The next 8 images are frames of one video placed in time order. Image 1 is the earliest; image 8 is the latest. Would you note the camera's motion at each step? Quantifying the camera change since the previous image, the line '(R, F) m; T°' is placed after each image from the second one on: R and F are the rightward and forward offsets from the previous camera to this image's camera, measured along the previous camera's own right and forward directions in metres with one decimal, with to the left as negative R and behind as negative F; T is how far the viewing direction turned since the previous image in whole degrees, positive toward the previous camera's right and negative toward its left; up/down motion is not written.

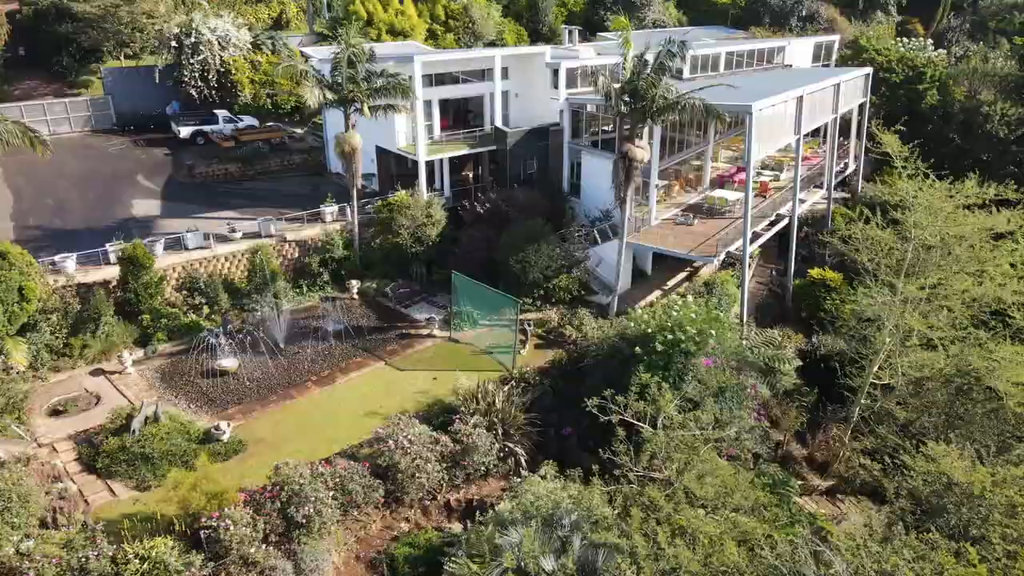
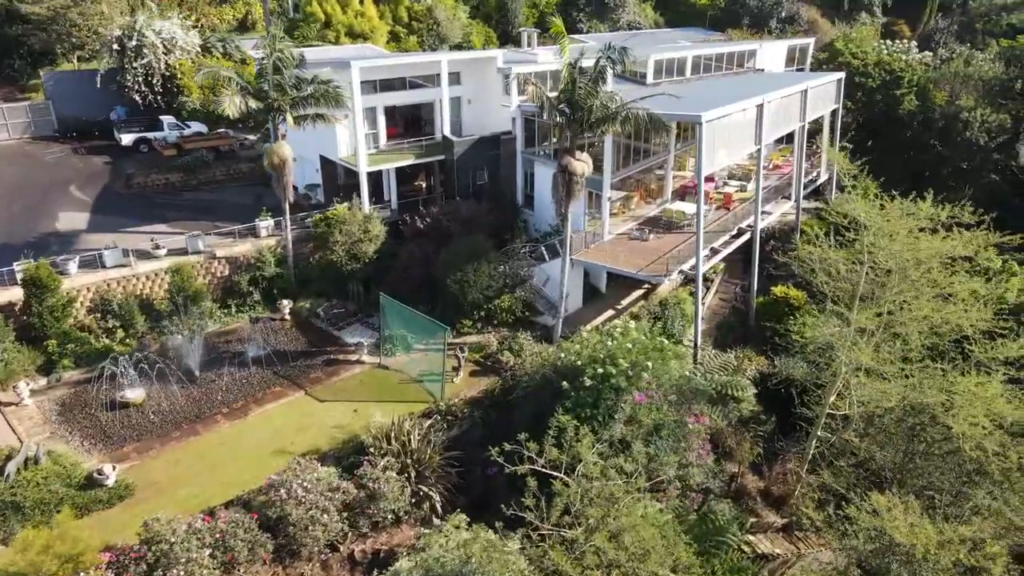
(+2.7, +1.5) m; 0°
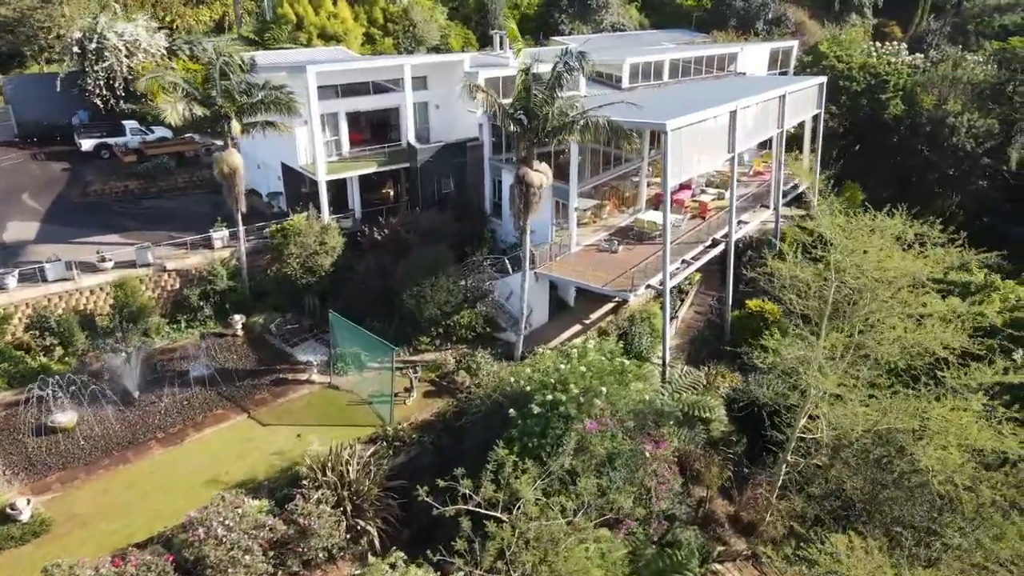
(+1.7, +1.0) m; 0°
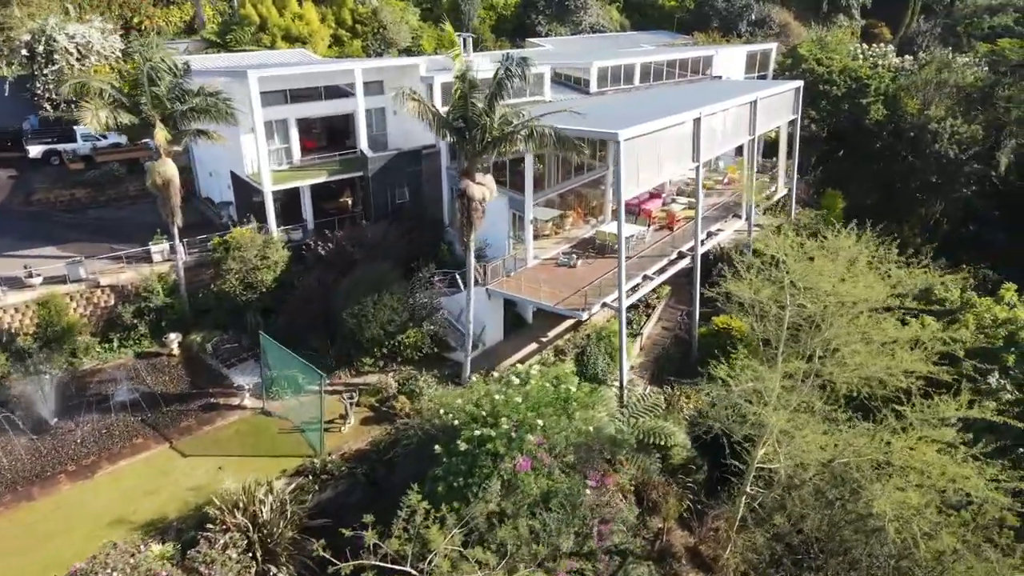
(+2.0, +1.2) m; 0°
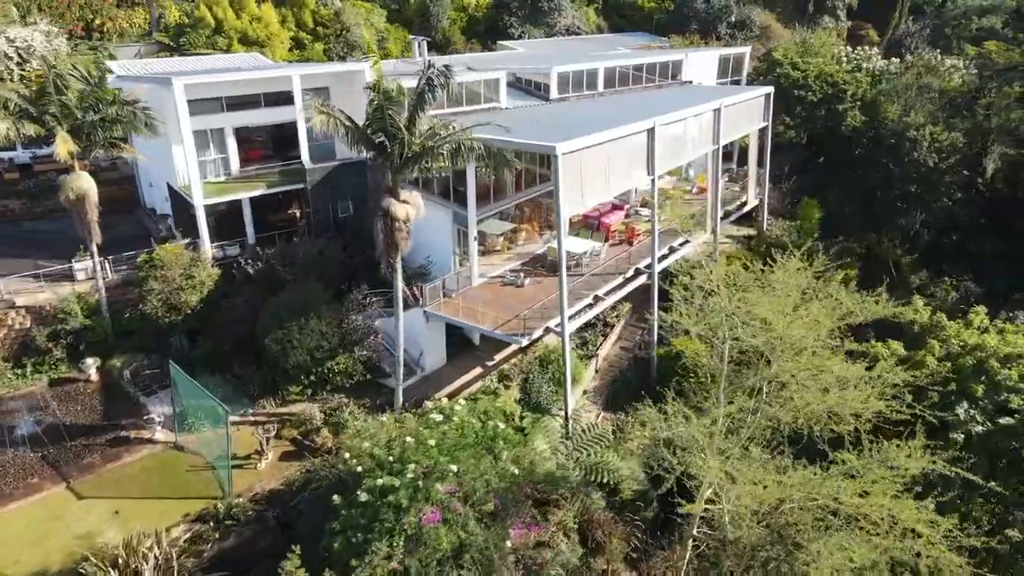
(+2.3, +1.4) m; 0°
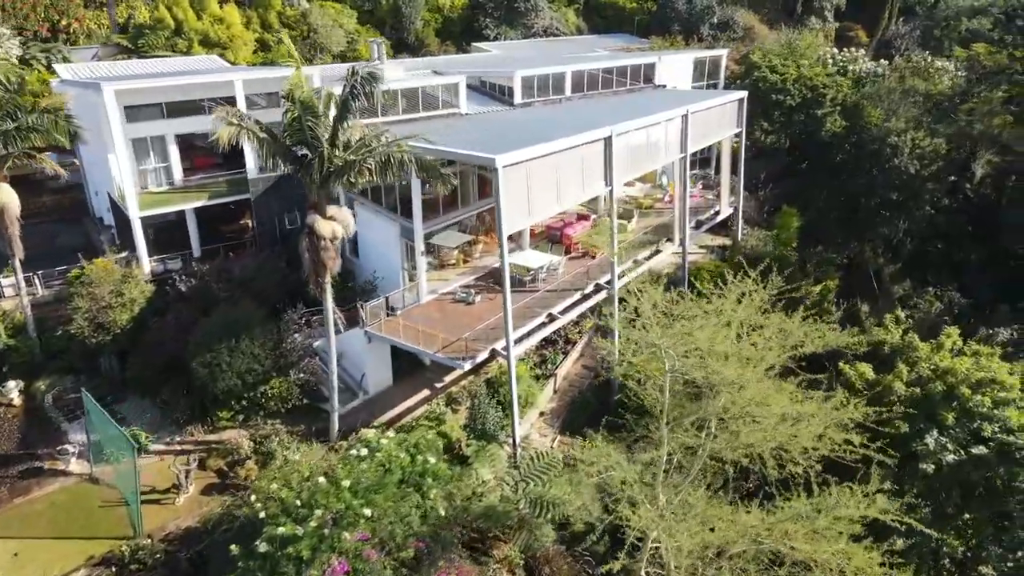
(+1.9, +1.1) m; 0°
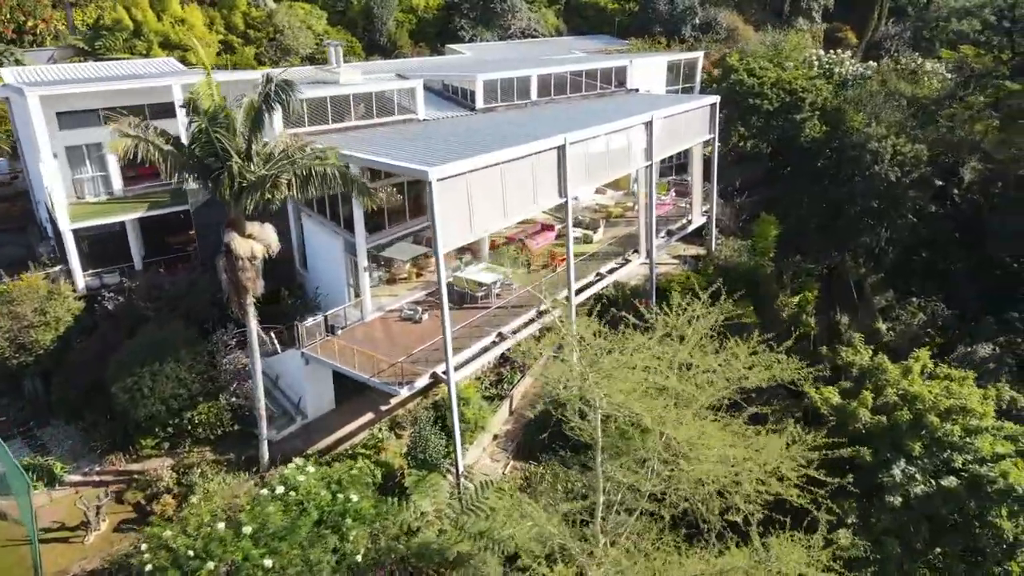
(+1.9, +1.1) m; 0°
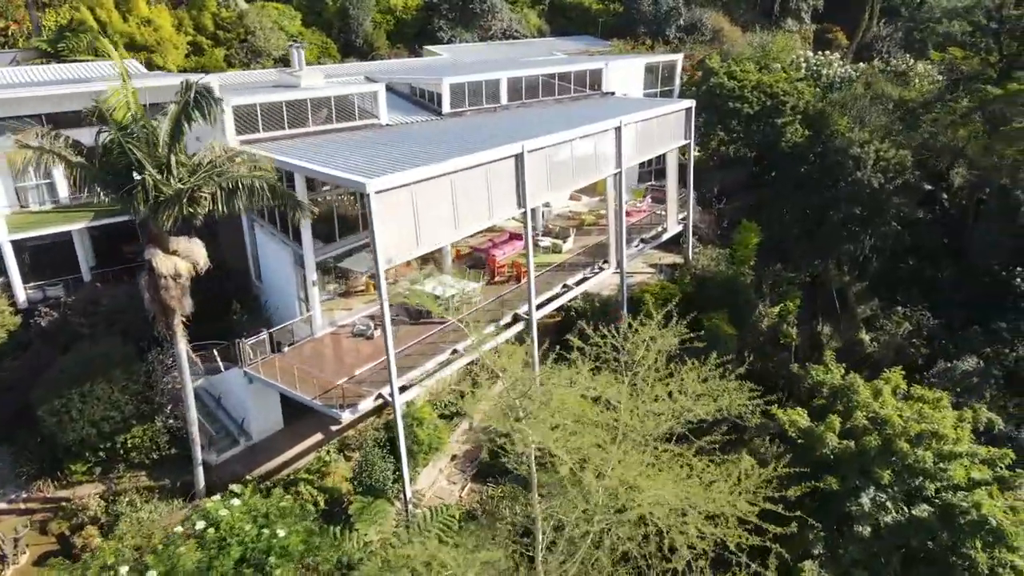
(+1.5, +0.9) m; 0°
